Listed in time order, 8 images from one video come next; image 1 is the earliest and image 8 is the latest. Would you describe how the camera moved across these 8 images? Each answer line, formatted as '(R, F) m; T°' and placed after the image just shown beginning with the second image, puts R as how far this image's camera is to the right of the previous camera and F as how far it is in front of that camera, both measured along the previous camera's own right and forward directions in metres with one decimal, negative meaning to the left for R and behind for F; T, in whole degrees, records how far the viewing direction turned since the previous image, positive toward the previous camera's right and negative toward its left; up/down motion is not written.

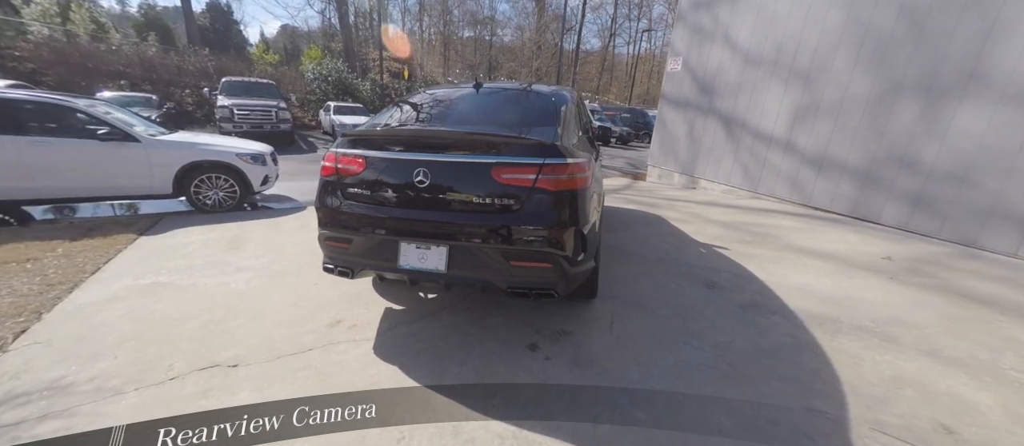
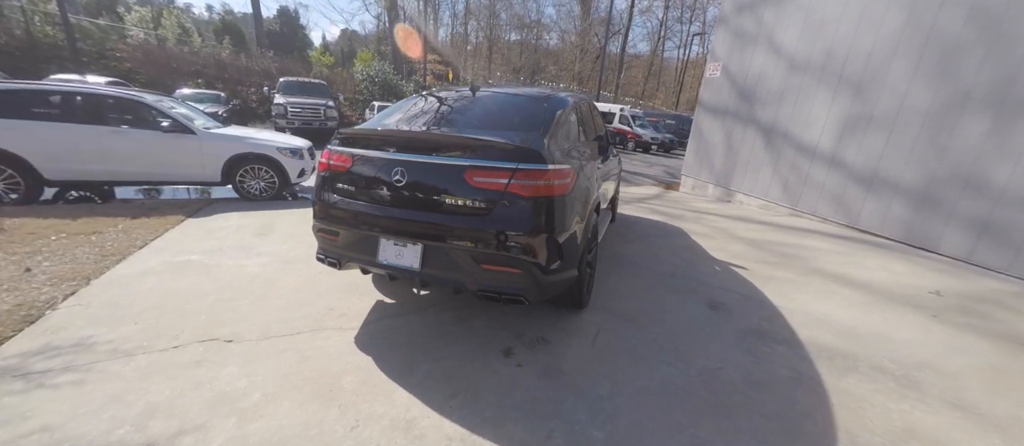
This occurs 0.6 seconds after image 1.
(+0.4, 0.0) m; -7°
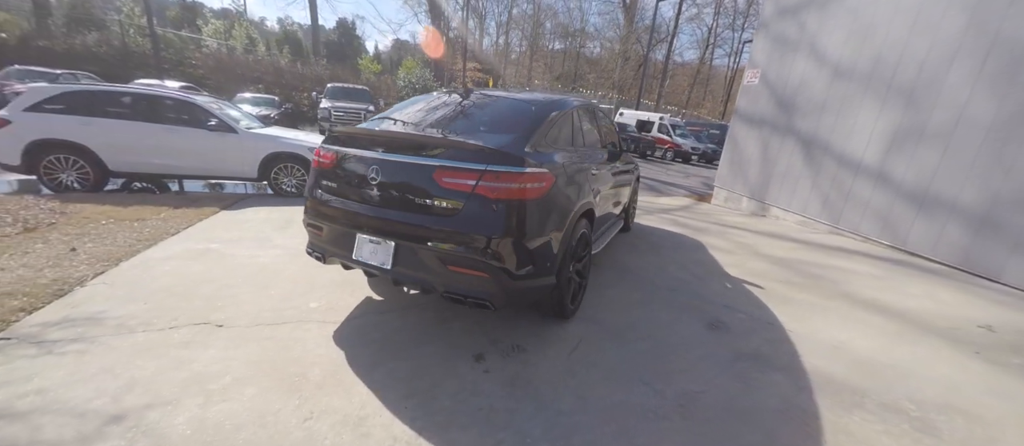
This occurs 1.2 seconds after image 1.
(+0.5, +0.1) m; -7°
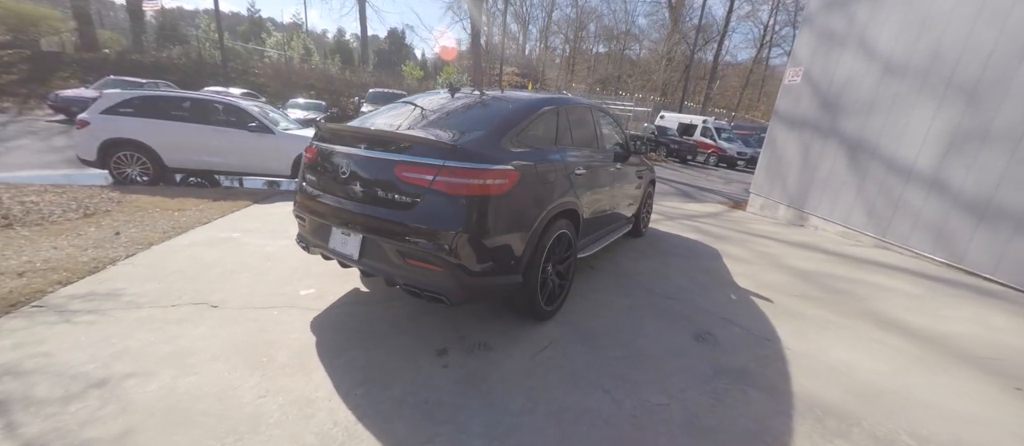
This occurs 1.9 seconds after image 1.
(+0.5, 0.0) m; -7°
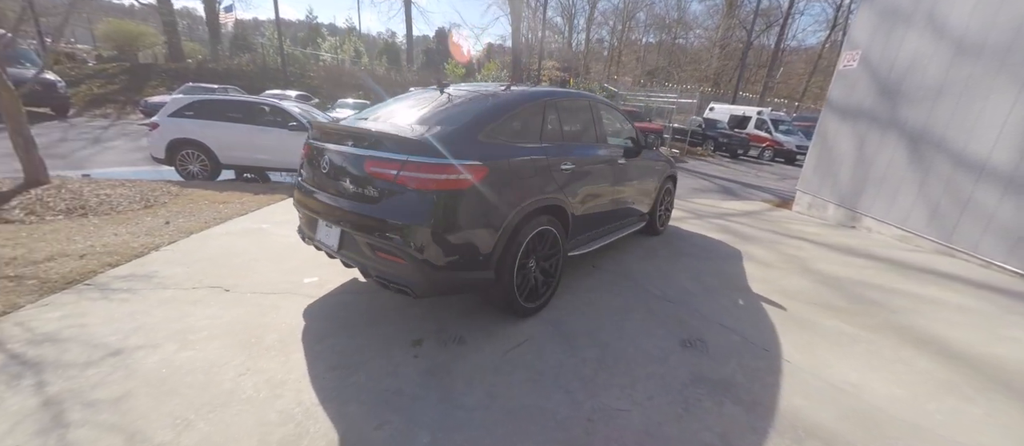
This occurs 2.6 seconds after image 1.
(+0.5, 0.0) m; -8°
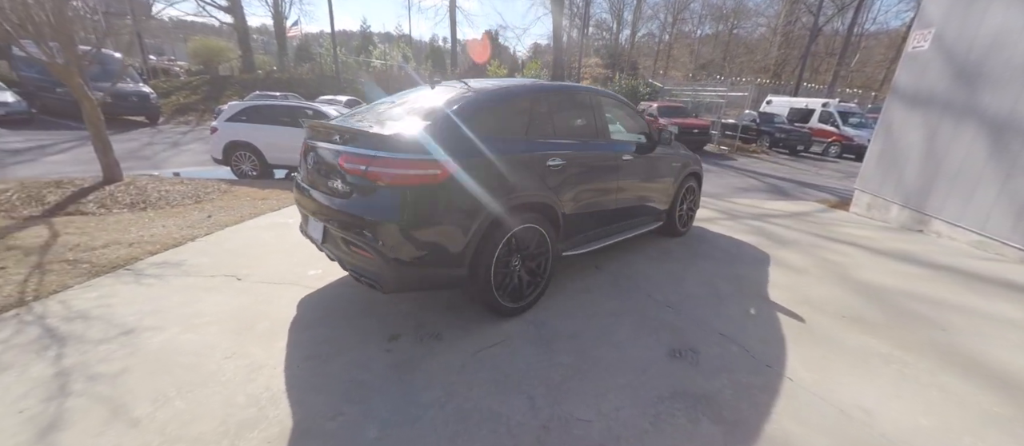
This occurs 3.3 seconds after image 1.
(+0.5, +0.1) m; -8°
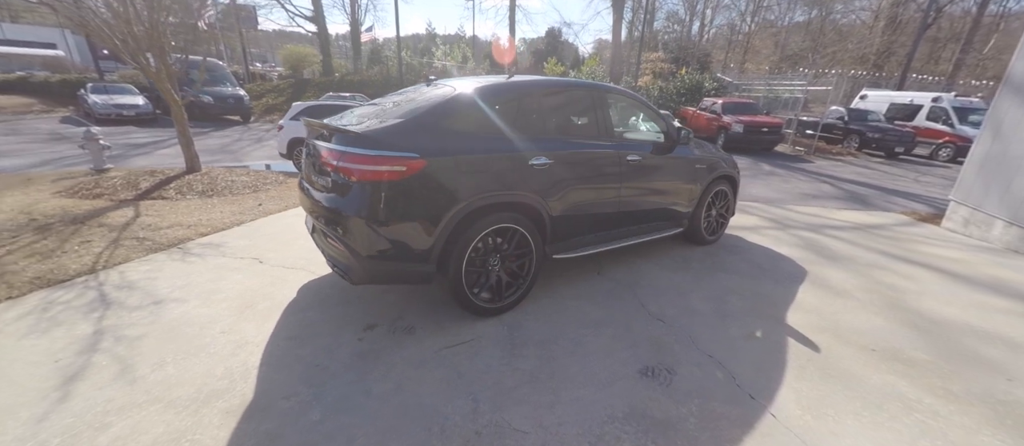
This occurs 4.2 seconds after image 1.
(+0.6, +0.1) m; -10°
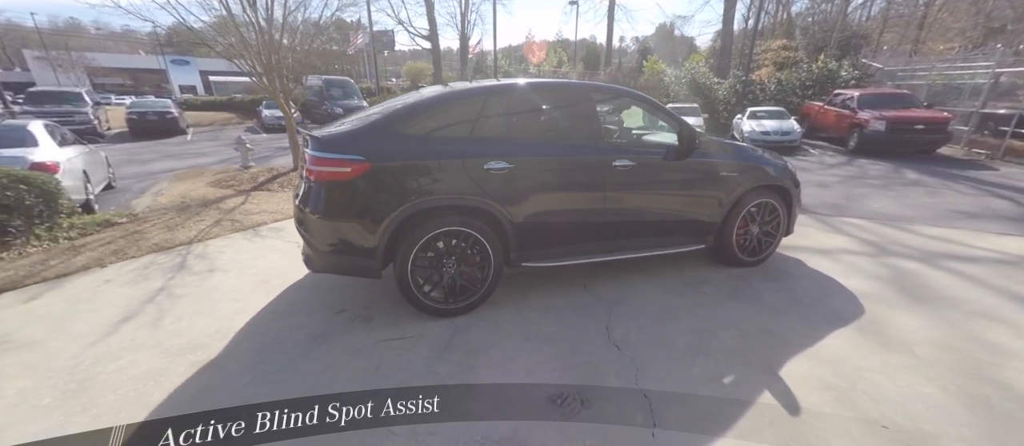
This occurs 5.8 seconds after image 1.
(+1.1, +0.4) m; -18°
